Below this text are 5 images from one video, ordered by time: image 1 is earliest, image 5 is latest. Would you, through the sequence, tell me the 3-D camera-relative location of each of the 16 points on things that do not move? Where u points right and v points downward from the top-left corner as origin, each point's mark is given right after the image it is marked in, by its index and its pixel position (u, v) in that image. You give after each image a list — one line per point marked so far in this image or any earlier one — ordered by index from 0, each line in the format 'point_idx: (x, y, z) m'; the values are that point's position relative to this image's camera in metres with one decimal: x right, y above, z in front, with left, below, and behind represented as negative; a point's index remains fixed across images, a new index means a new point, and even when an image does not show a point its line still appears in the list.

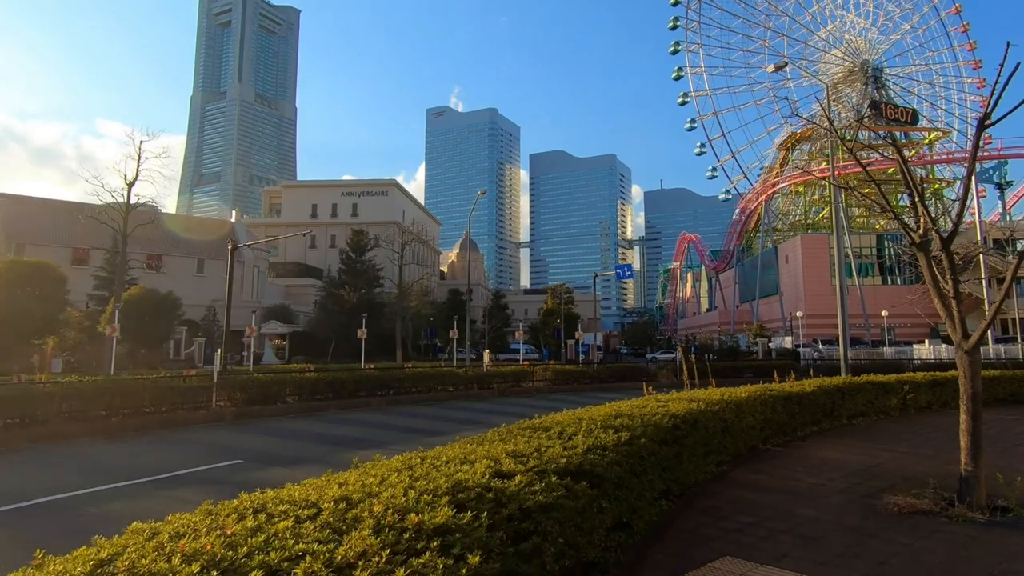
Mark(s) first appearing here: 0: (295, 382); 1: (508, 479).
0: (-5.9, -2.5, +17.2) m
1: (0.0, -1.2, +3.9) m
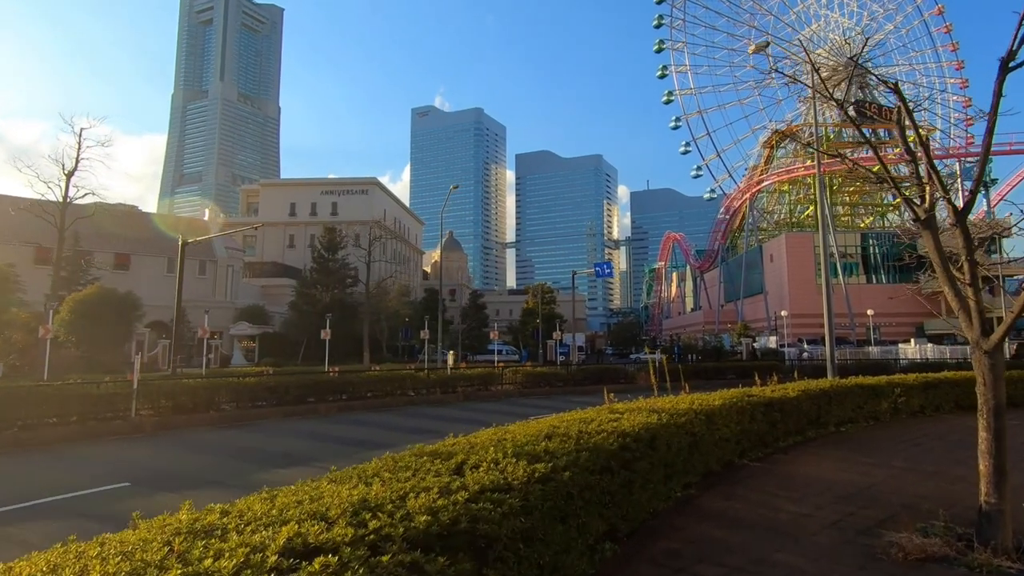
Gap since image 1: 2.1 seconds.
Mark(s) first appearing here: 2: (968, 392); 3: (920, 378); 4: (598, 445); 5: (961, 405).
0: (-6.9, -2.5, +15.6) m
1: (-0.8, -1.1, +2.5) m
2: (+11.5, -2.6, +16.0) m
3: (+9.9, -2.2, +15.4) m
4: (+0.7, -1.3, +5.1) m
5: (+11.2, -2.9, +15.9) m
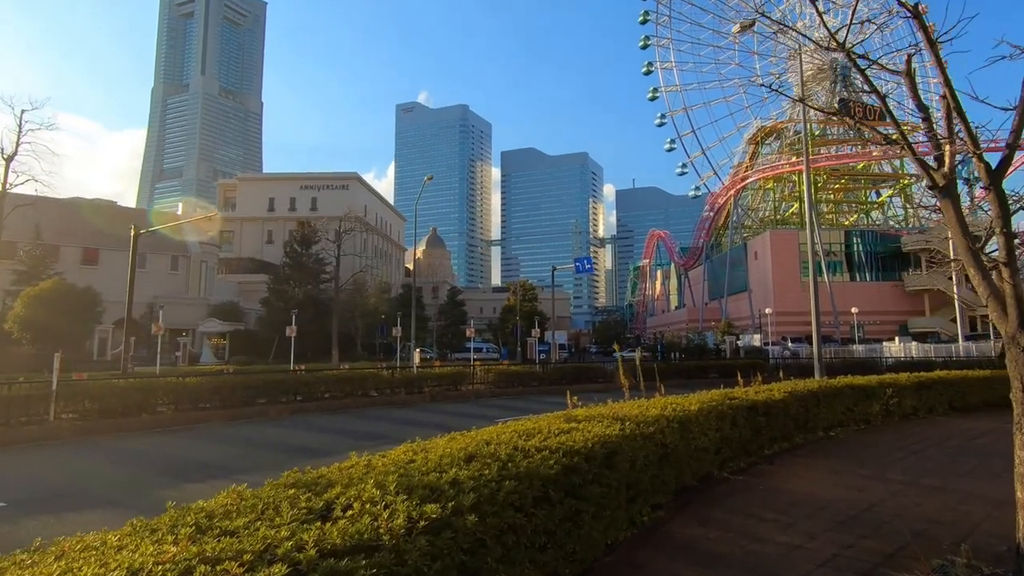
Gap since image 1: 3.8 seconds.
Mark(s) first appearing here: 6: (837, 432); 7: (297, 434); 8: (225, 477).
0: (-7.7, -2.3, +14.3) m
1: (-1.3, -0.9, +1.3) m
2: (+10.7, -2.5, +15.1) m
3: (+9.1, -2.0, +14.4) m
4: (+0.1, -1.1, +4.0) m
5: (+10.4, -2.8, +15.0) m
6: (+5.9, -2.6, +11.6) m
7: (-4.5, -3.1, +13.3) m
8: (-4.2, -2.8, +9.3) m
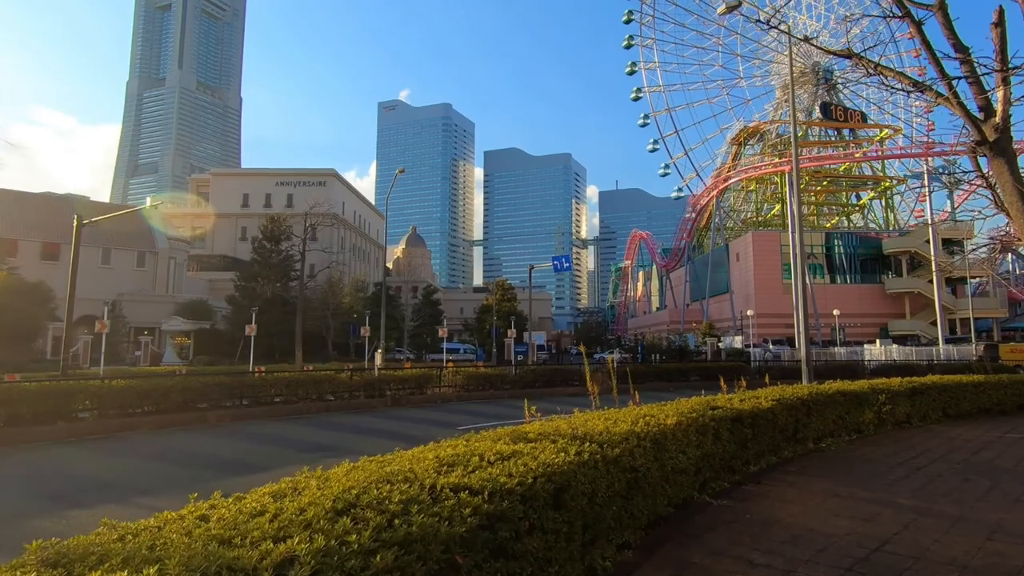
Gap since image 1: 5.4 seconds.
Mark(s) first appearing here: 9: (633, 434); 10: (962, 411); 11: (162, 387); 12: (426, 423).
0: (-8.5, -2.1, +12.8) m
1: (-1.7, -0.8, 0.0) m
2: (+9.9, -2.5, +14.1) m
3: (+8.3, -2.0, +13.4) m
4: (-0.3, -1.0, +2.7) m
5: (+9.6, -2.8, +14.0) m
6: (+5.2, -2.6, +10.5) m
7: (-5.3, -2.9, +11.9) m
8: (-4.8, -2.6, +8.0) m
9: (+1.1, -1.3, +5.7) m
10: (+10.2, -2.8, +14.3) m
11: (-7.7, -2.2, +13.9) m
12: (-2.0, -3.1, +14.5) m
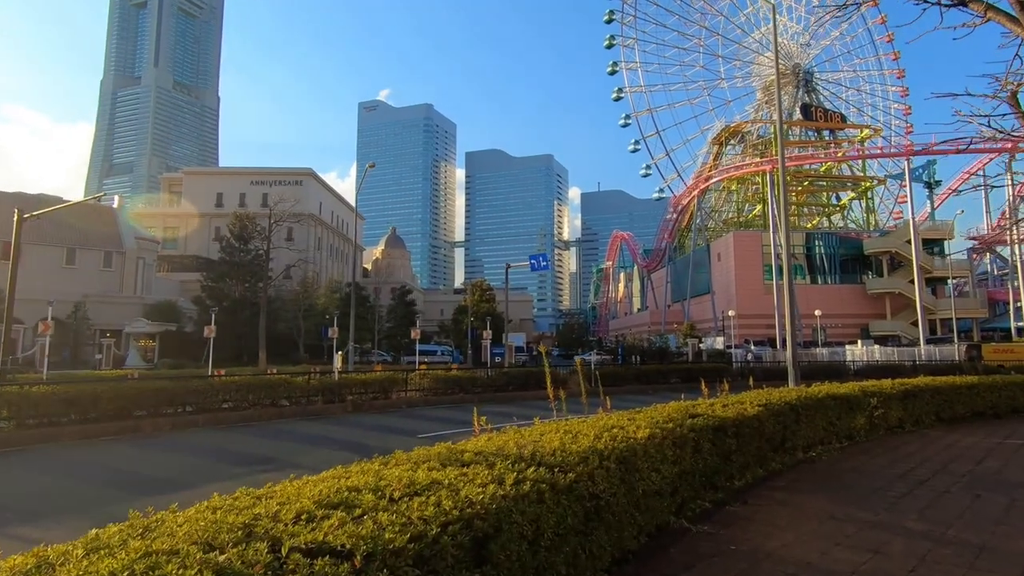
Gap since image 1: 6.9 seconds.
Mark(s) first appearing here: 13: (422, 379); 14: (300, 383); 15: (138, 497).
0: (-9.1, -2.0, +11.5) m
1: (-2.0, -0.7, -1.1) m
2: (+9.2, -2.4, +13.3) m
3: (+7.6, -1.9, +12.5) m
4: (-0.8, -0.9, +1.6) m
5: (+8.9, -2.7, +13.2) m
6: (+4.6, -2.5, +9.6) m
7: (-5.9, -2.9, +10.7) m
8: (-5.4, -2.6, +6.8) m
9: (+0.6, -1.2, +4.6) m
10: (+9.5, -2.7, +13.5) m
11: (-8.4, -2.1, +12.6) m
12: (-2.7, -3.0, +13.4) m
13: (-2.7, -2.8, +19.2) m
14: (-5.4, -2.4, +16.3) m
15: (-4.7, -2.7, +8.0) m
